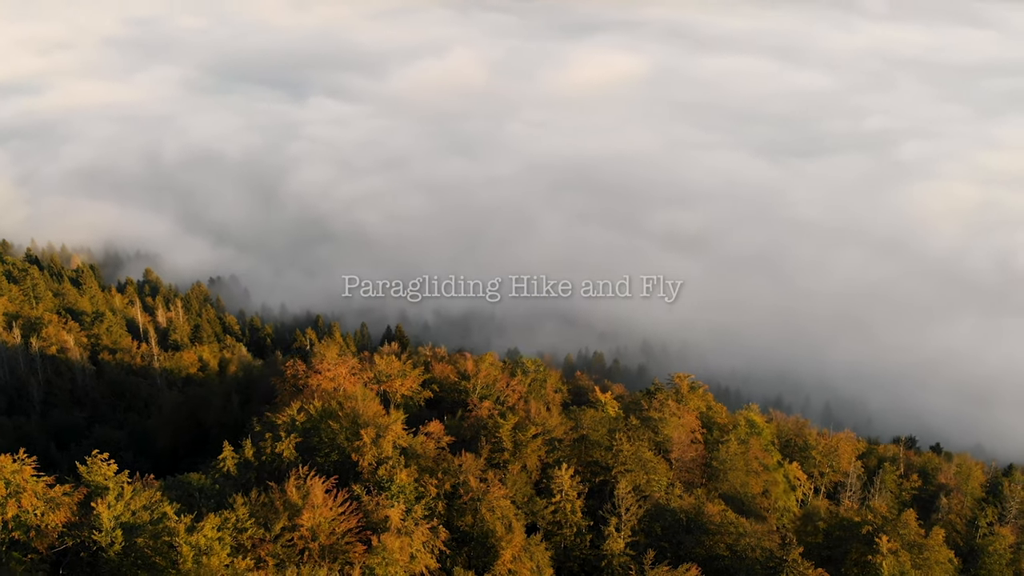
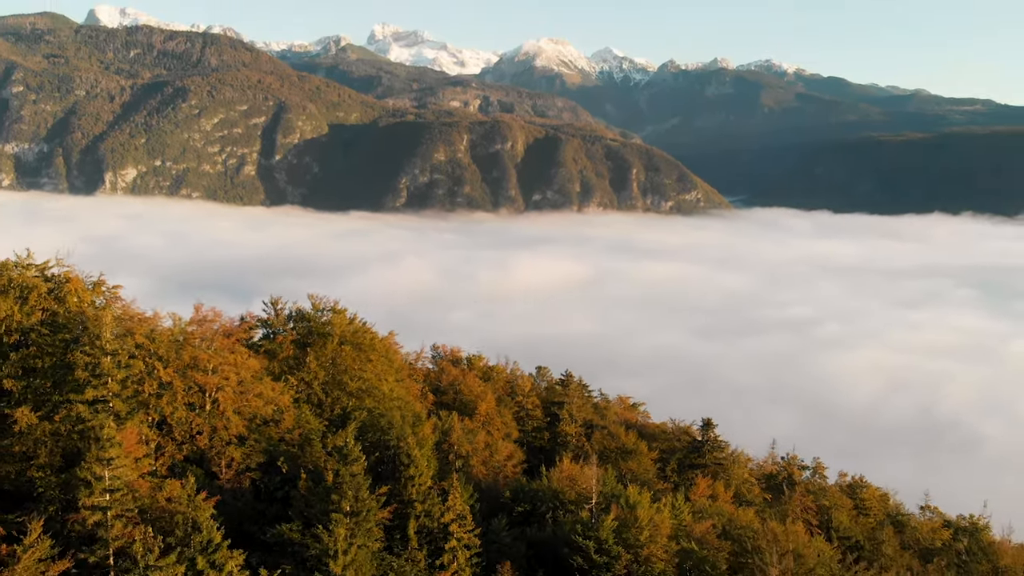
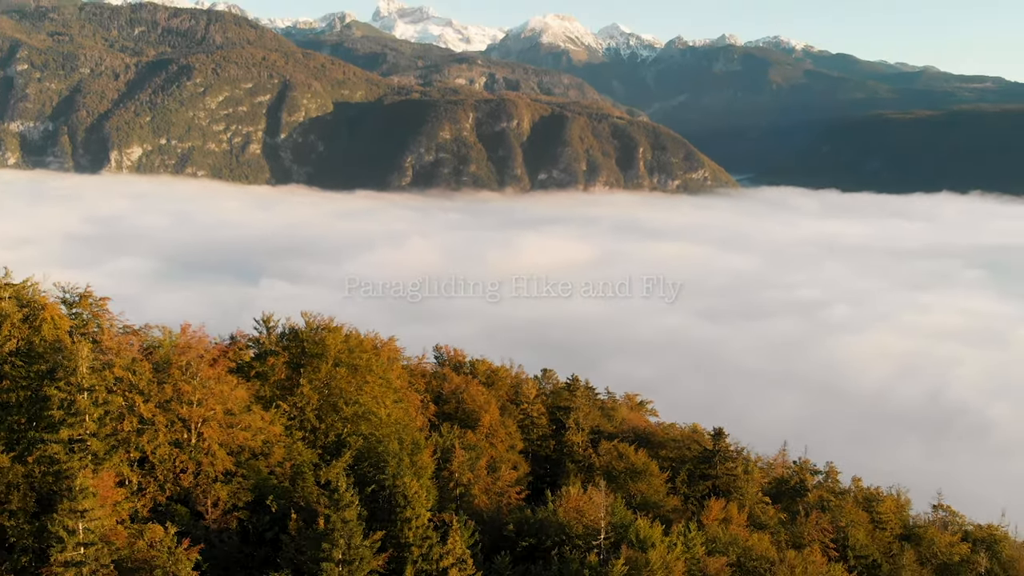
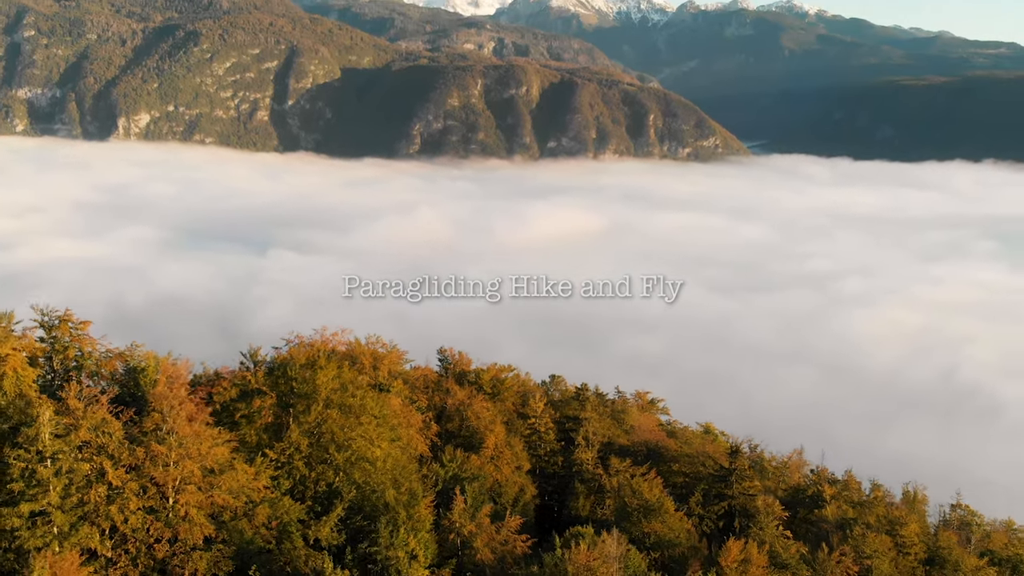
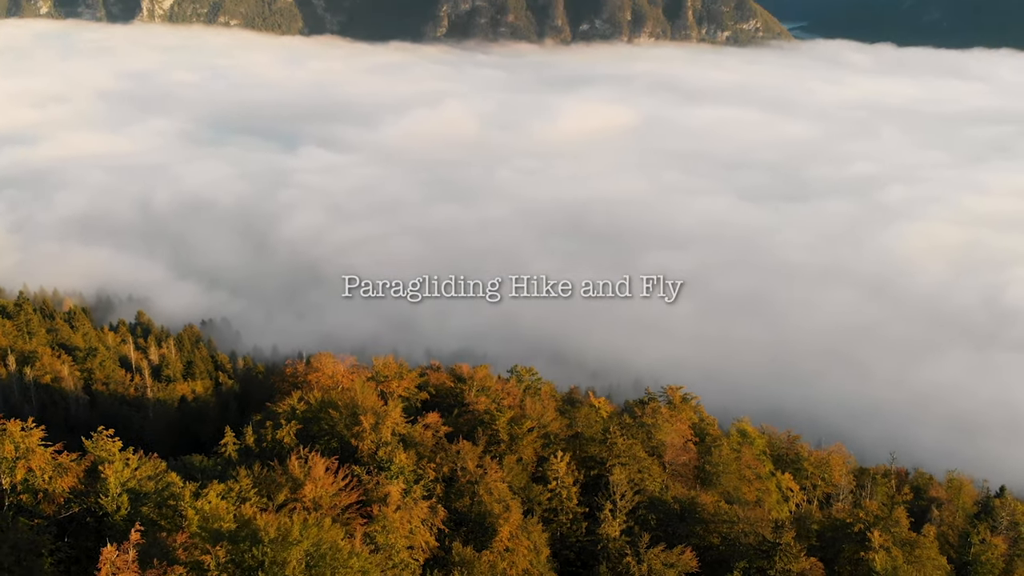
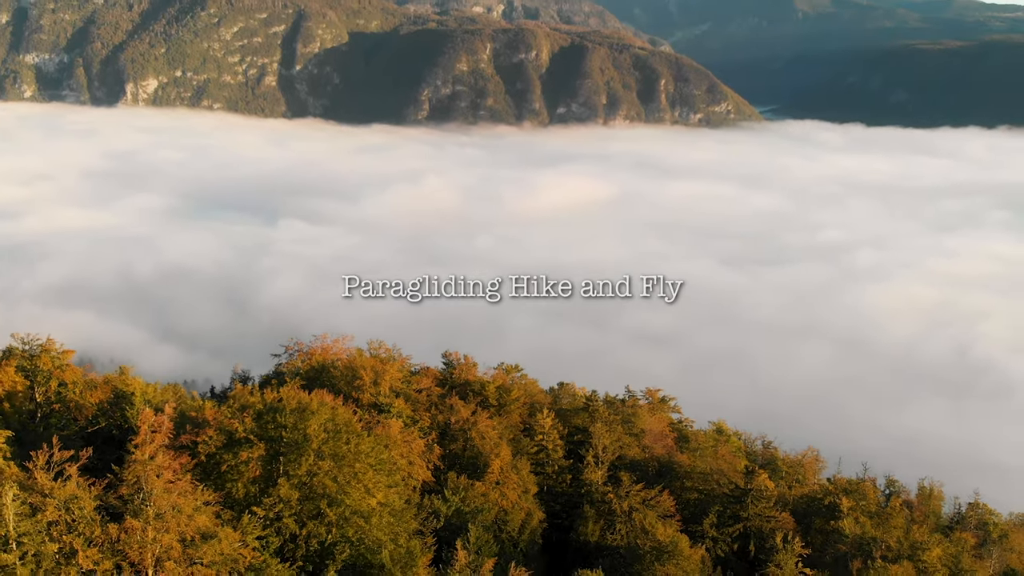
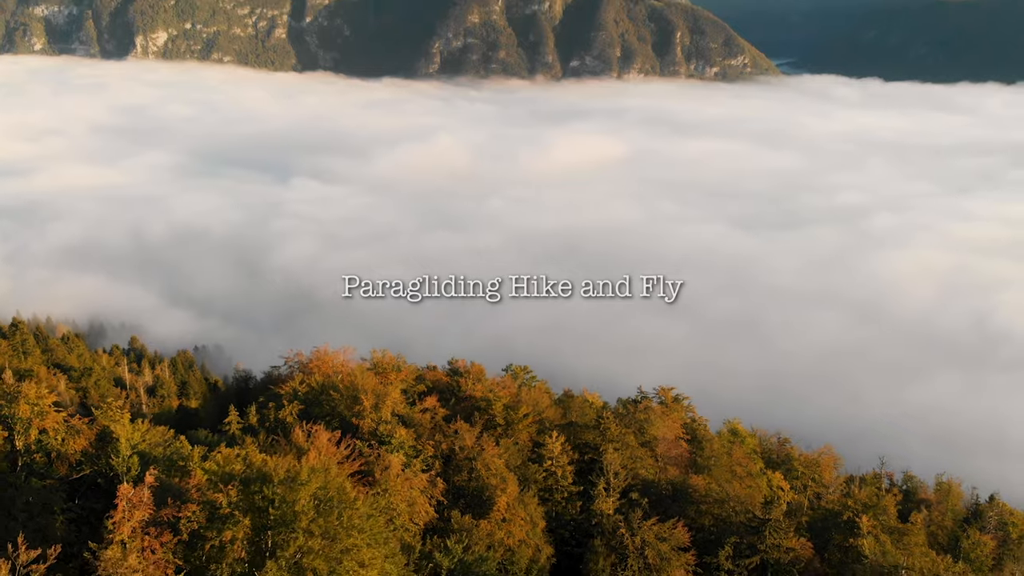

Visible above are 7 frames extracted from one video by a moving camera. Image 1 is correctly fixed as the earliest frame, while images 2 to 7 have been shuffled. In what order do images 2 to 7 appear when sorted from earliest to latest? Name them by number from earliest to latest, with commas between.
5, 7, 6, 4, 3, 2
